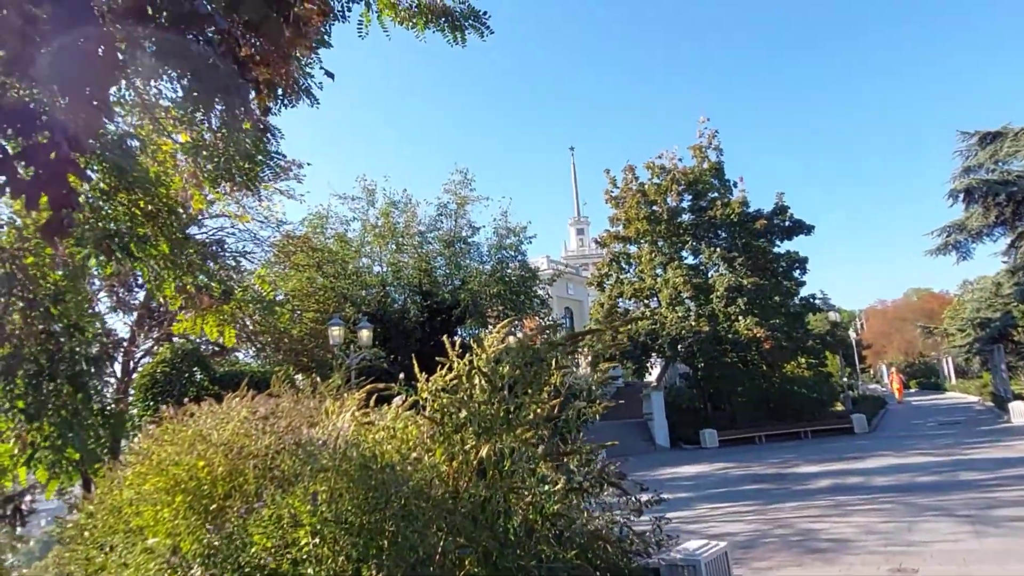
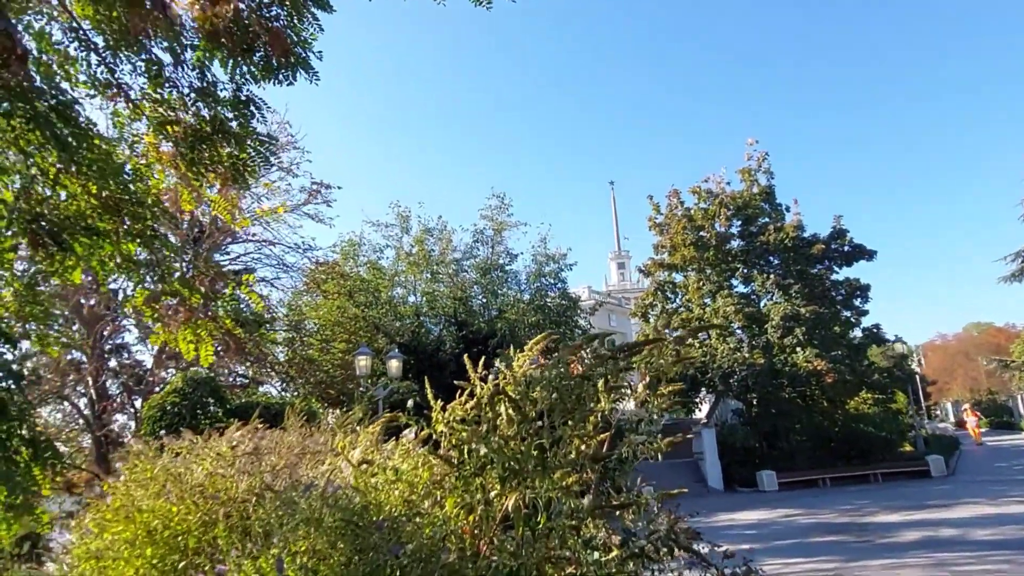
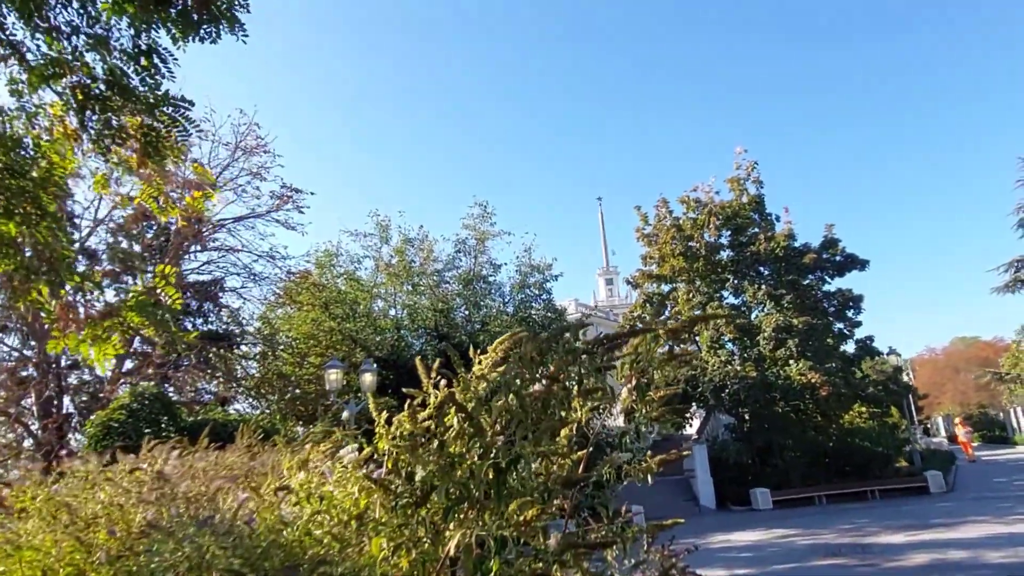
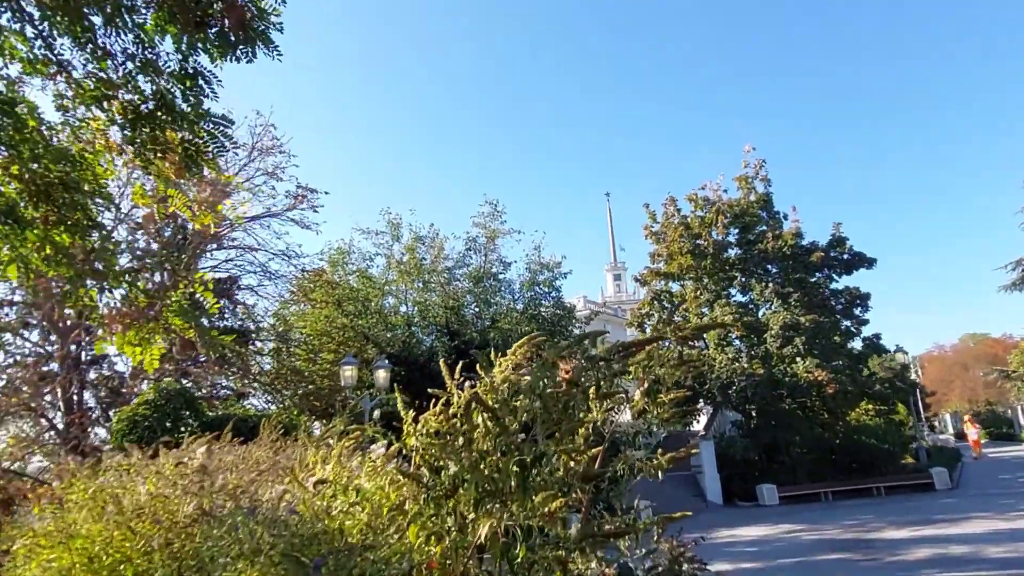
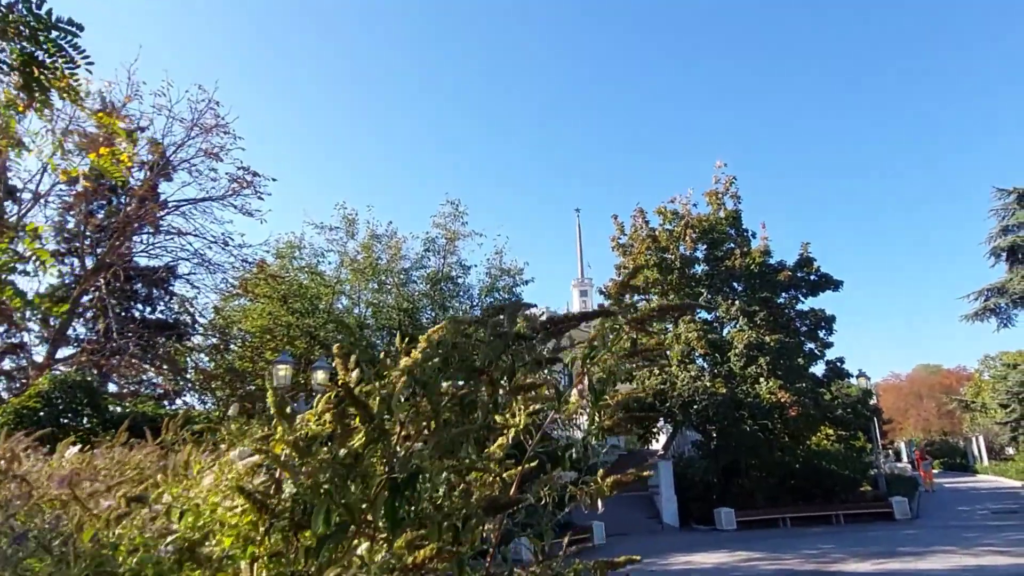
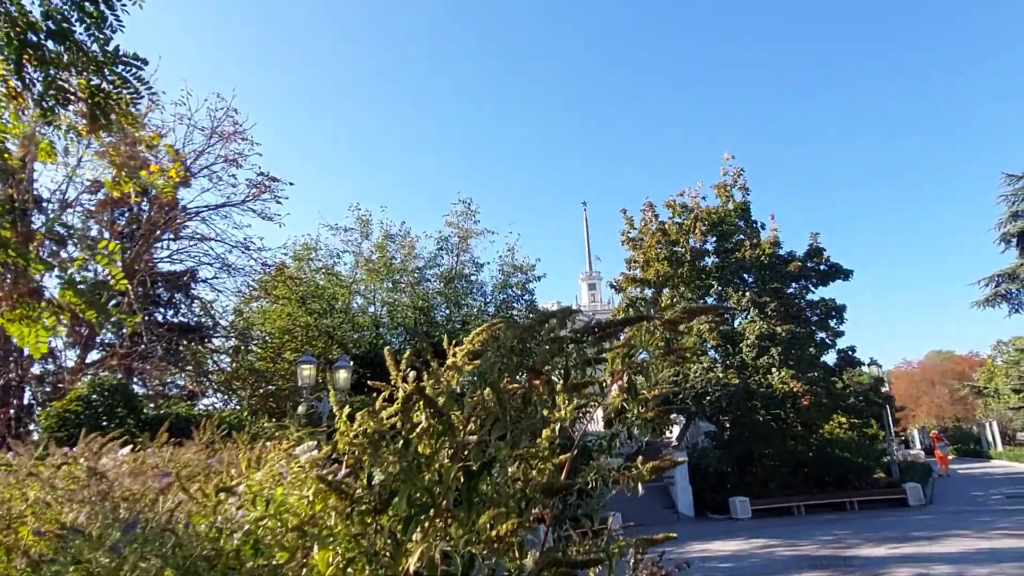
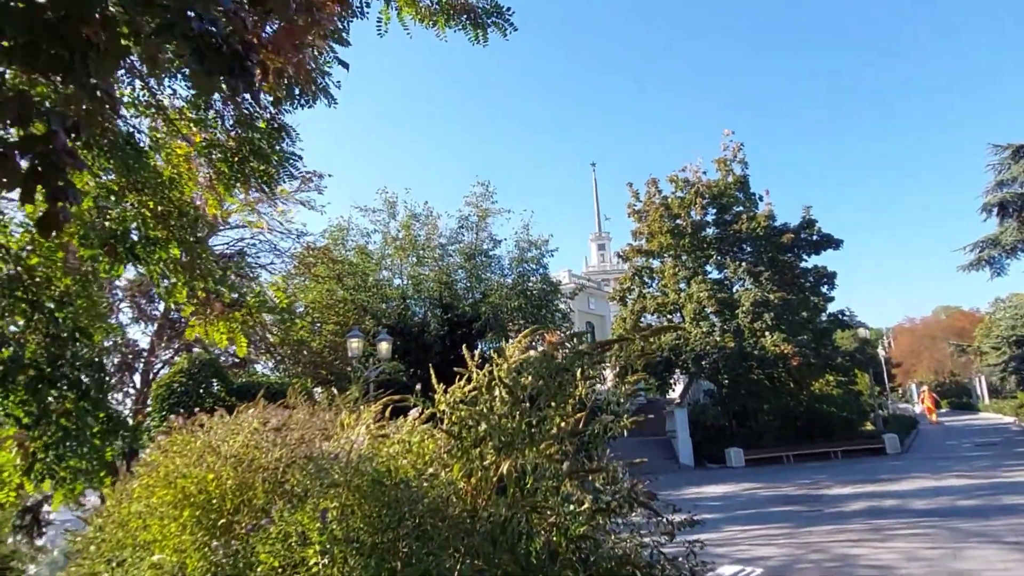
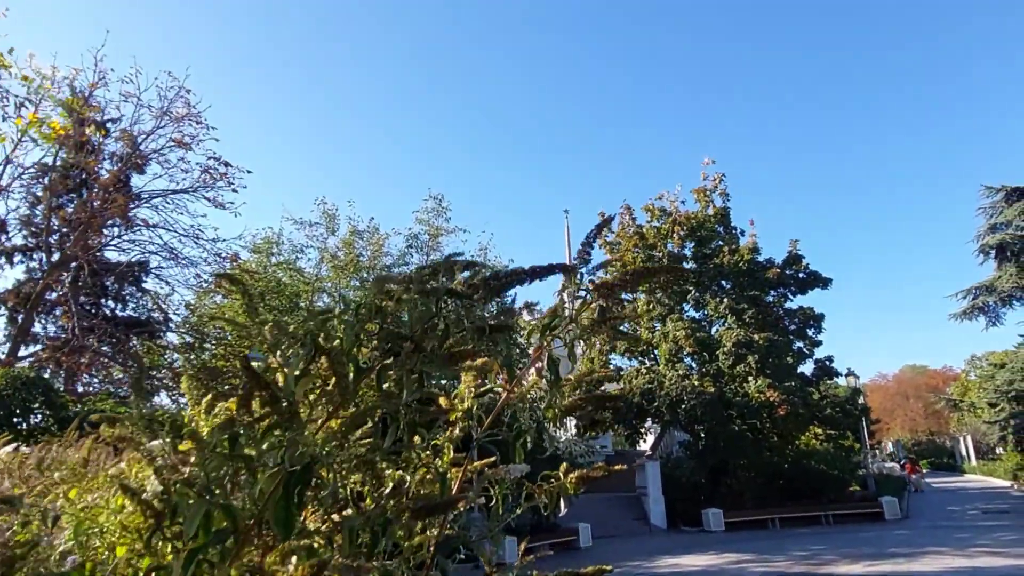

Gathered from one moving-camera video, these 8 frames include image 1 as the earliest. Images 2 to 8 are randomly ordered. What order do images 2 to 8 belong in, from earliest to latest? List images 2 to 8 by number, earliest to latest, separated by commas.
7, 2, 4, 3, 6, 5, 8
